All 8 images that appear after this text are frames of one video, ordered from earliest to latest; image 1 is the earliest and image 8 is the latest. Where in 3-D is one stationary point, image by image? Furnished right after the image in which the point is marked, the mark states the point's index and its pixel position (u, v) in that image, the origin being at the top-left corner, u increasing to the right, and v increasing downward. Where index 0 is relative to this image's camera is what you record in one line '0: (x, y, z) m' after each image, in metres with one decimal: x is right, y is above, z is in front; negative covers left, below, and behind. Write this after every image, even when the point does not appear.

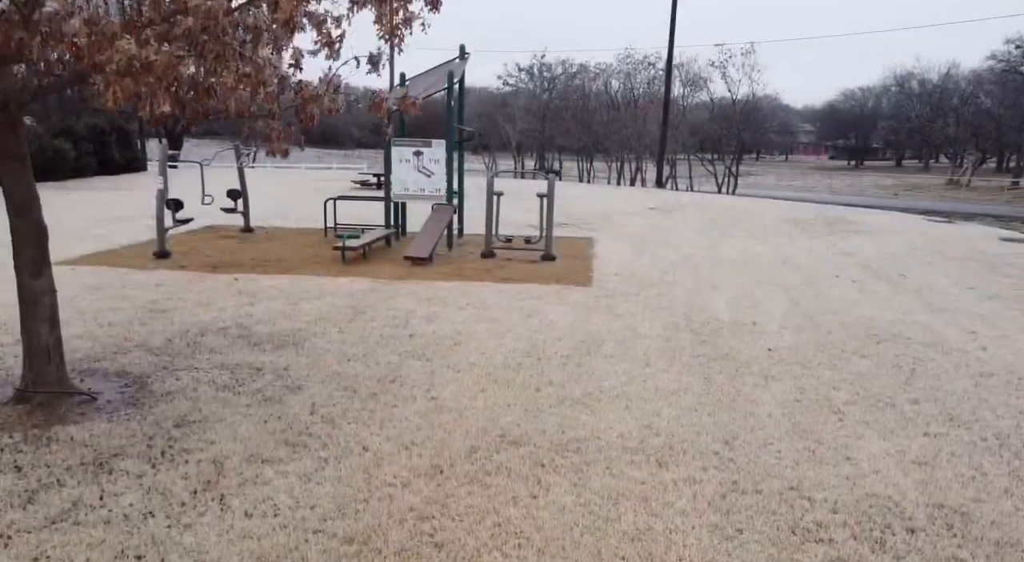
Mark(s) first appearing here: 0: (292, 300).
0: (-1.9, -0.2, +6.4) m
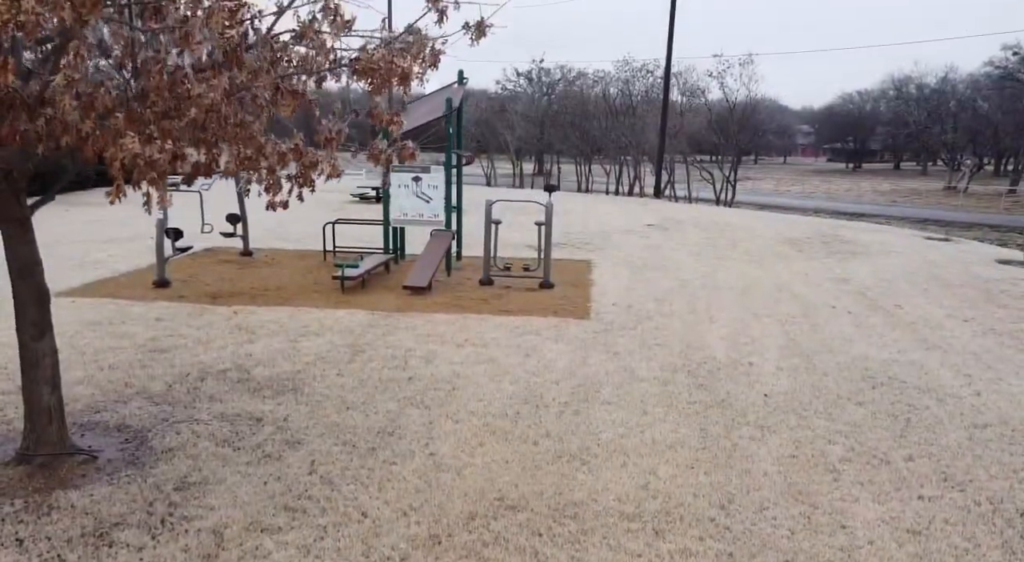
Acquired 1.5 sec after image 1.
0: (-1.9, -0.5, +6.4) m
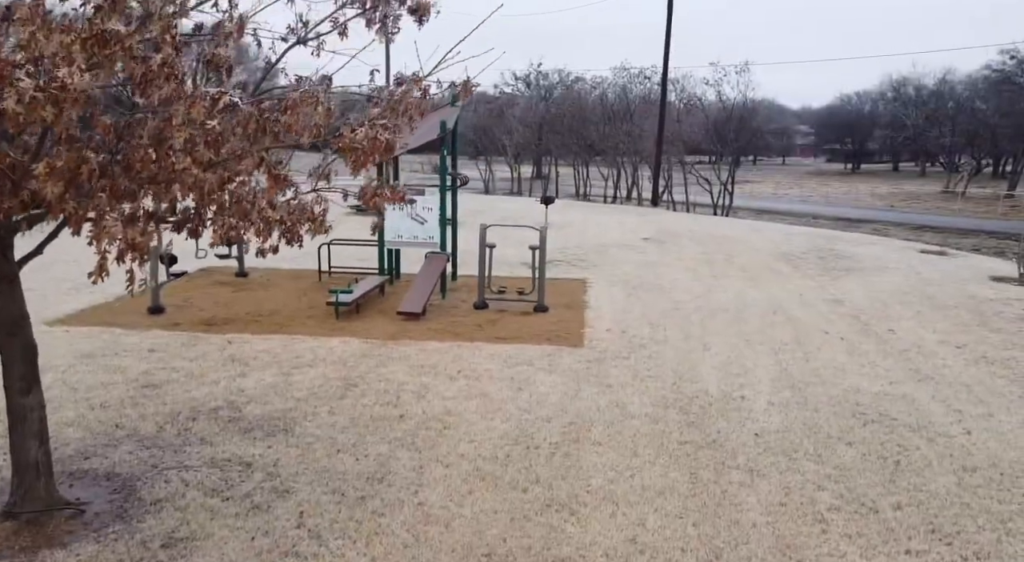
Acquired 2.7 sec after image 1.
0: (-2.0, -0.8, +6.4) m
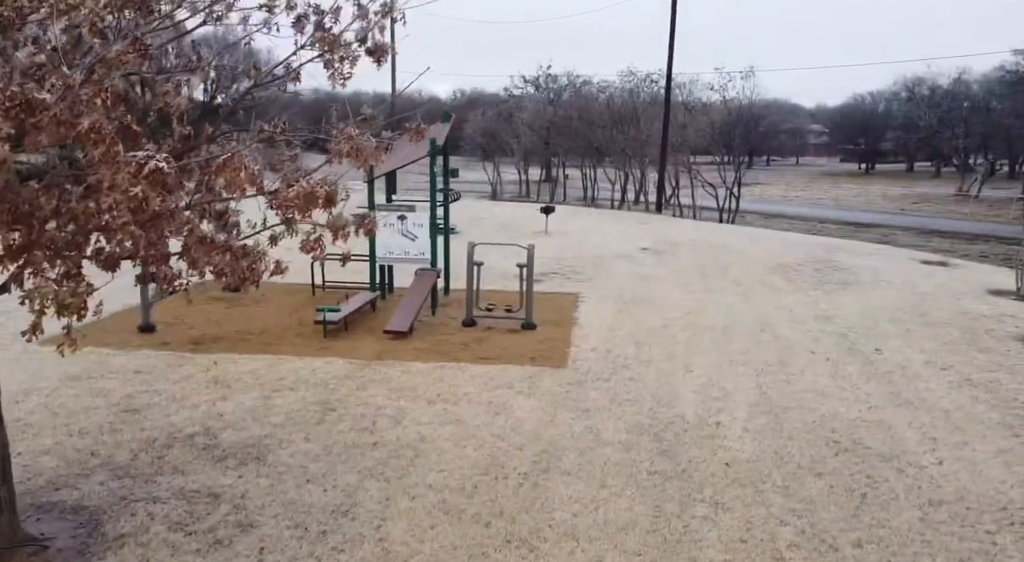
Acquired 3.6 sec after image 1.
0: (-2.2, -1.0, +6.5) m
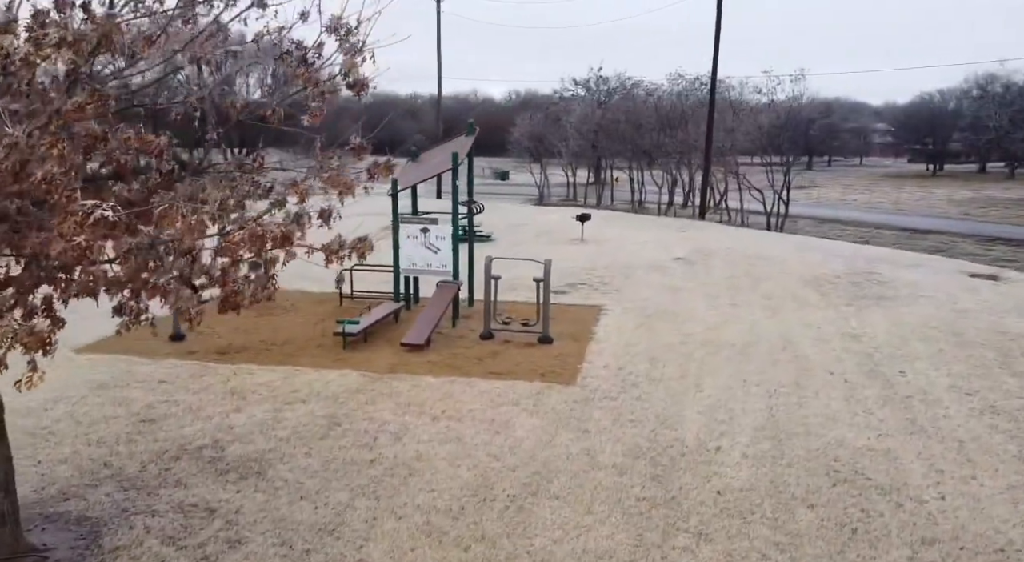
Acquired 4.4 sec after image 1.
0: (-2.1, -1.1, +6.7) m
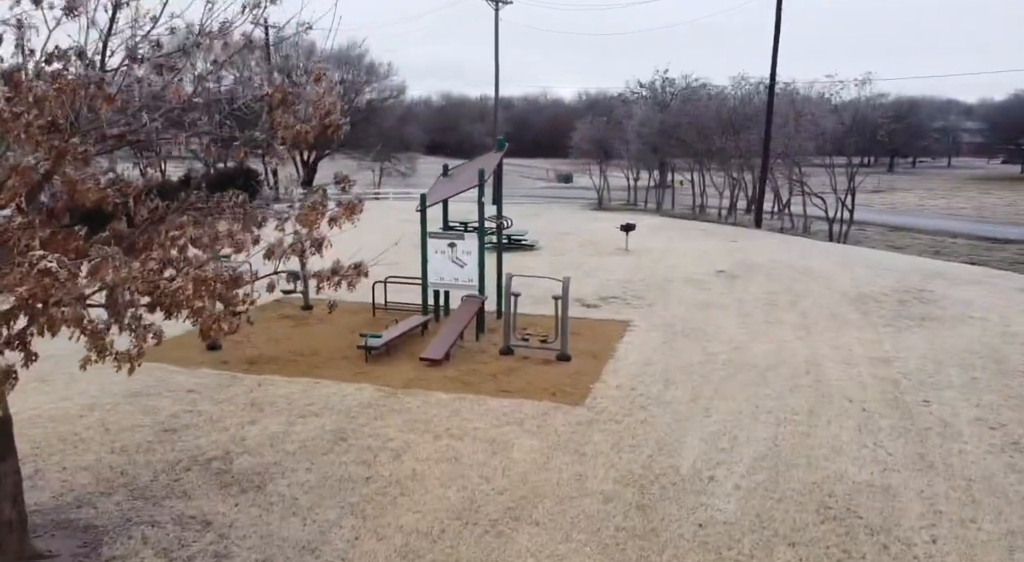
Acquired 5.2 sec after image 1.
0: (-2.1, -1.3, +7.0) m
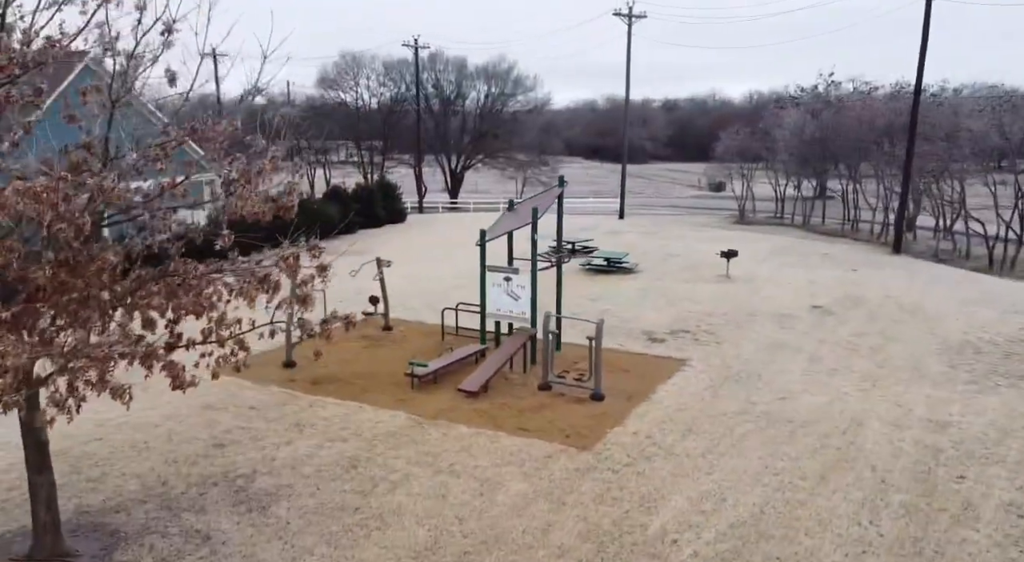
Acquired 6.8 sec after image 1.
0: (-2.0, -1.7, +7.7) m
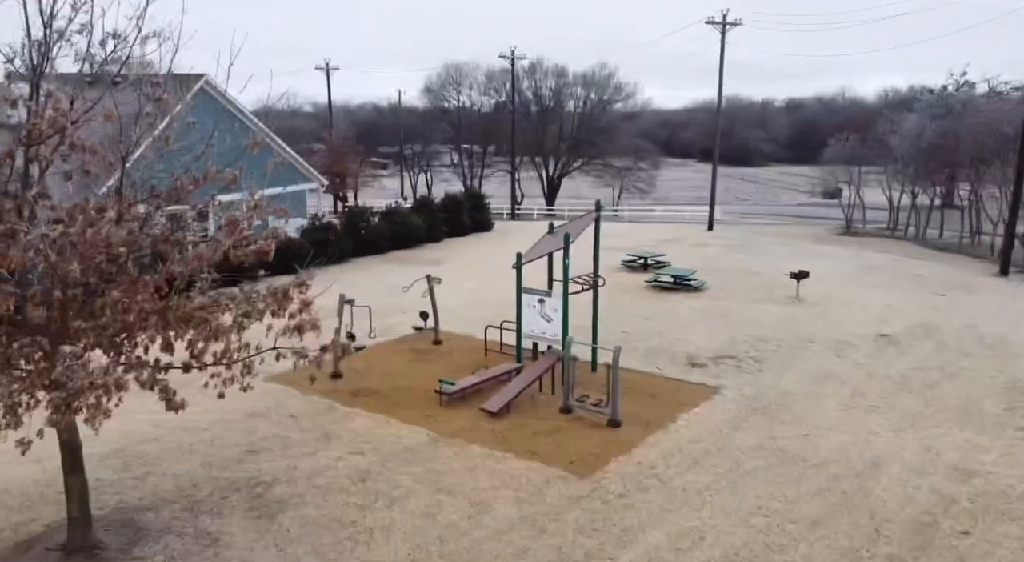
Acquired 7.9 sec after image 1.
0: (-1.9, -2.0, +8.3) m
